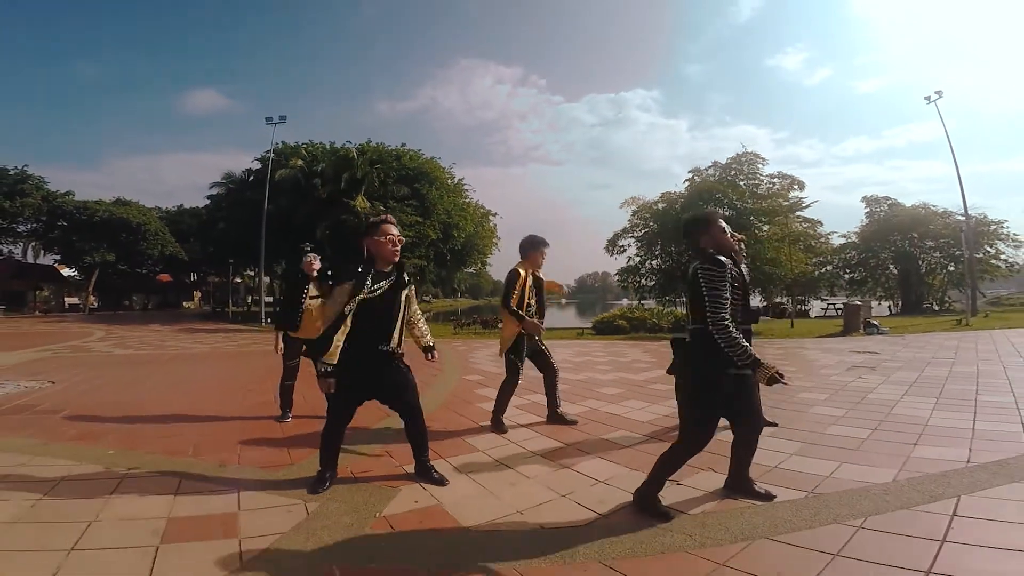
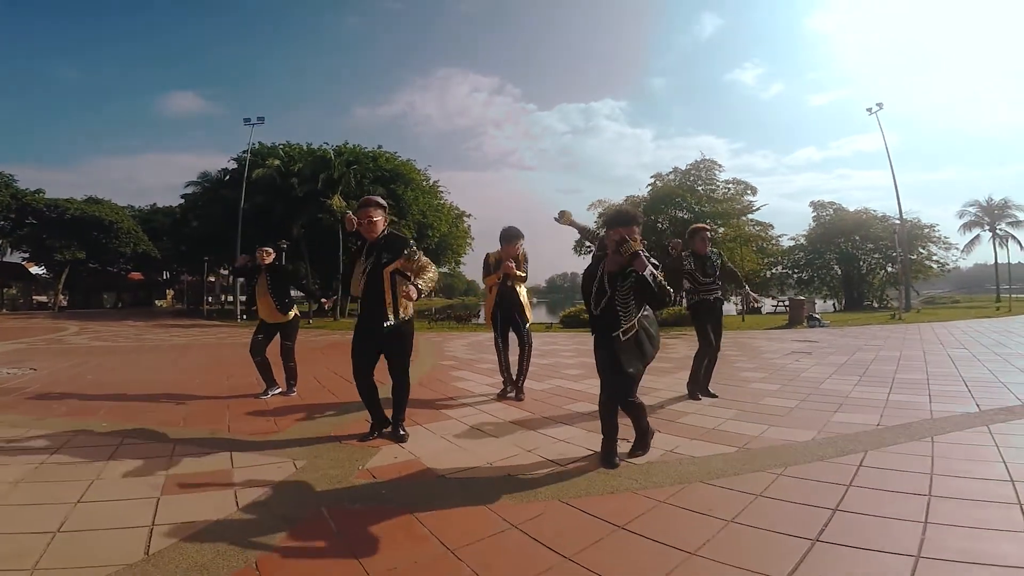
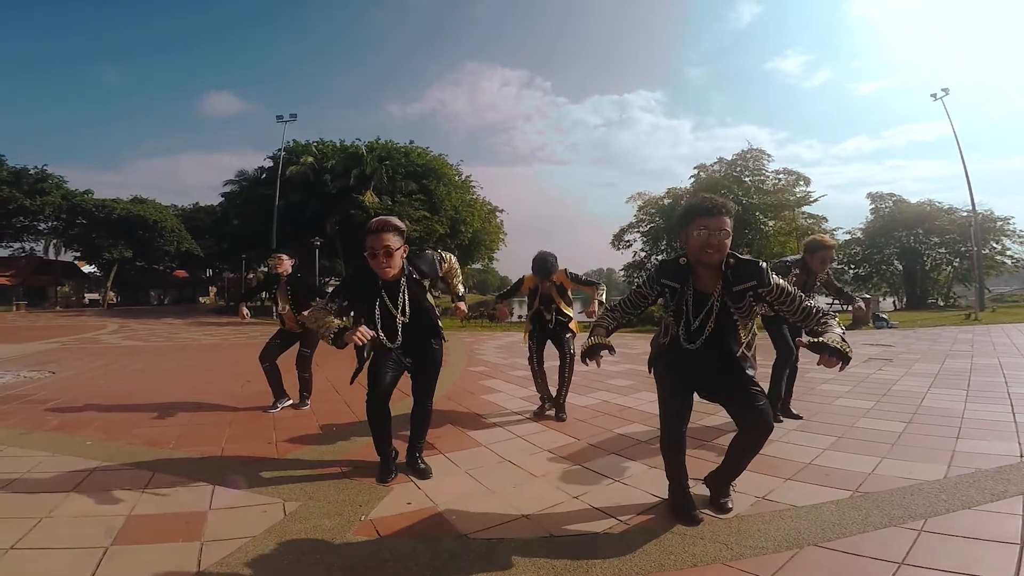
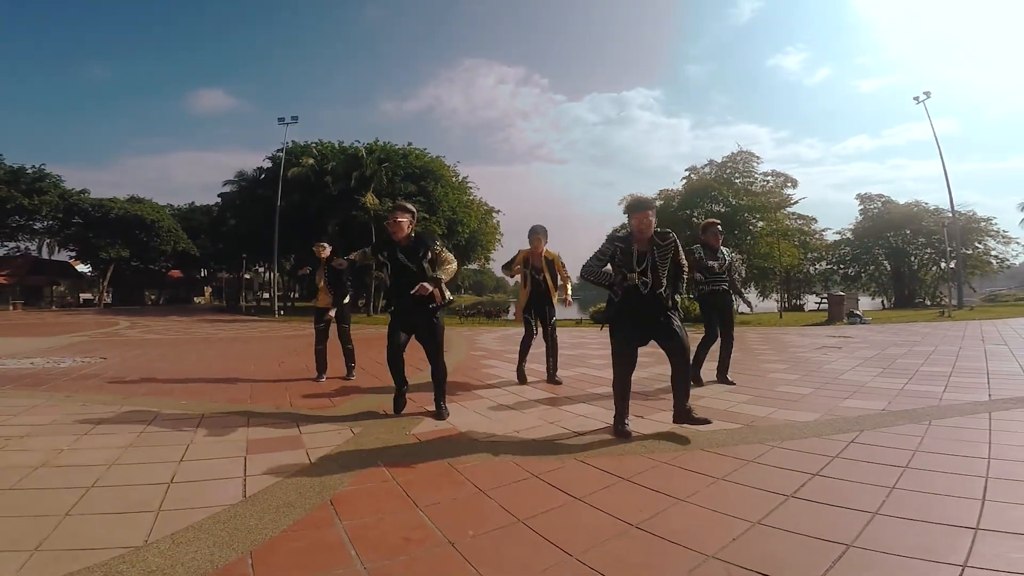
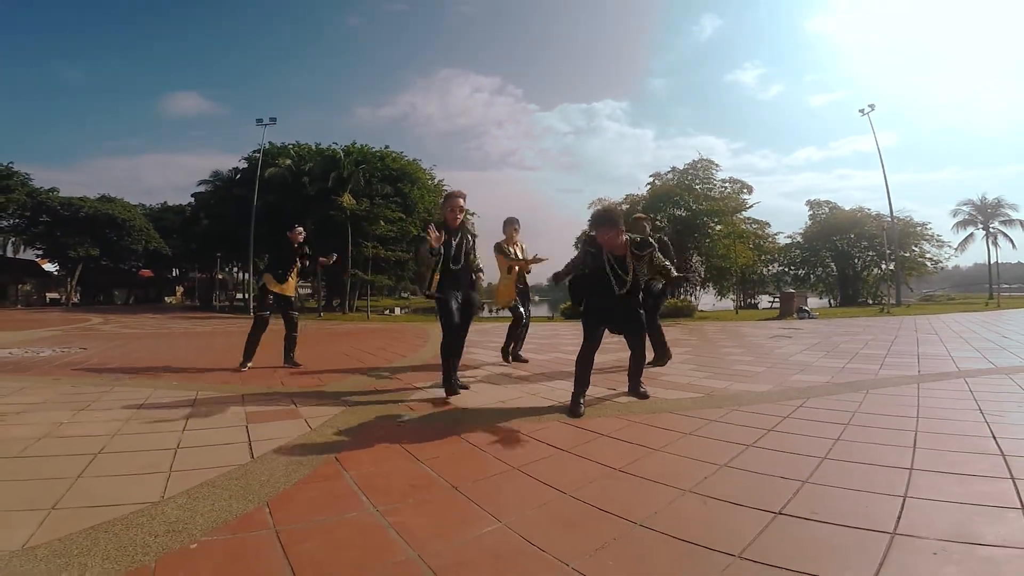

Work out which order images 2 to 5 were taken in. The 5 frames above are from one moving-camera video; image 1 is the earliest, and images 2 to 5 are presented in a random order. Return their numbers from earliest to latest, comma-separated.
4, 3, 2, 5
